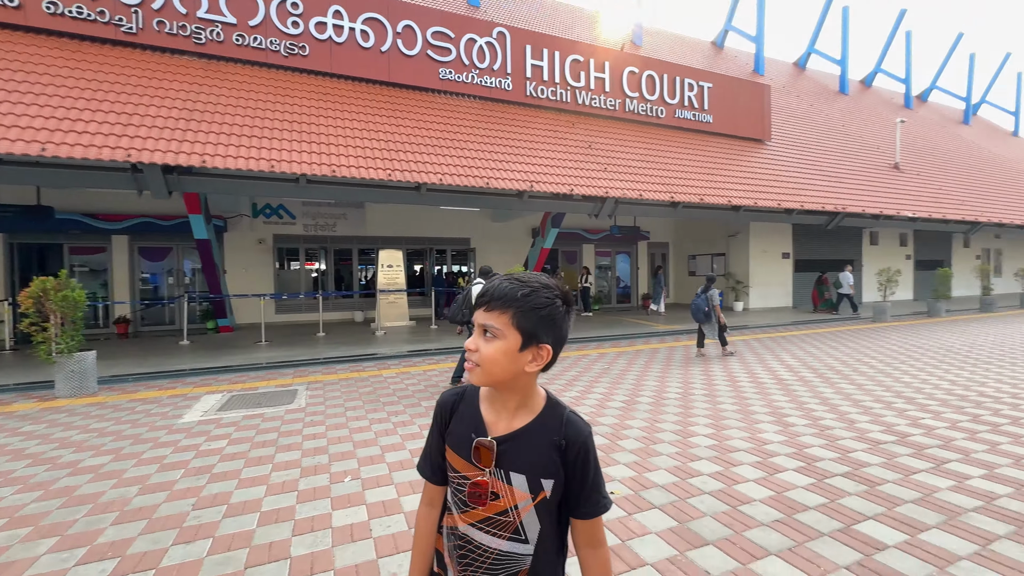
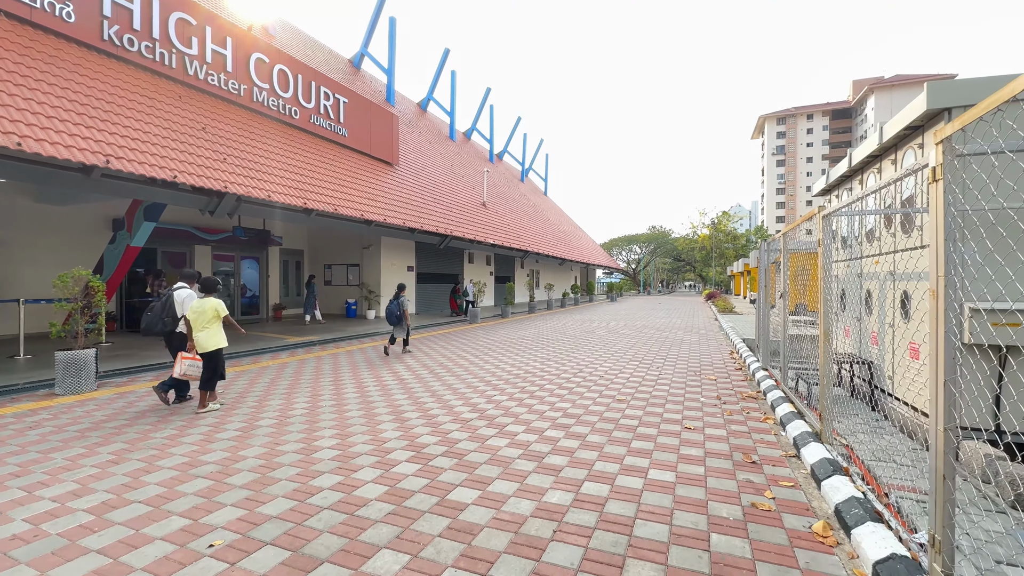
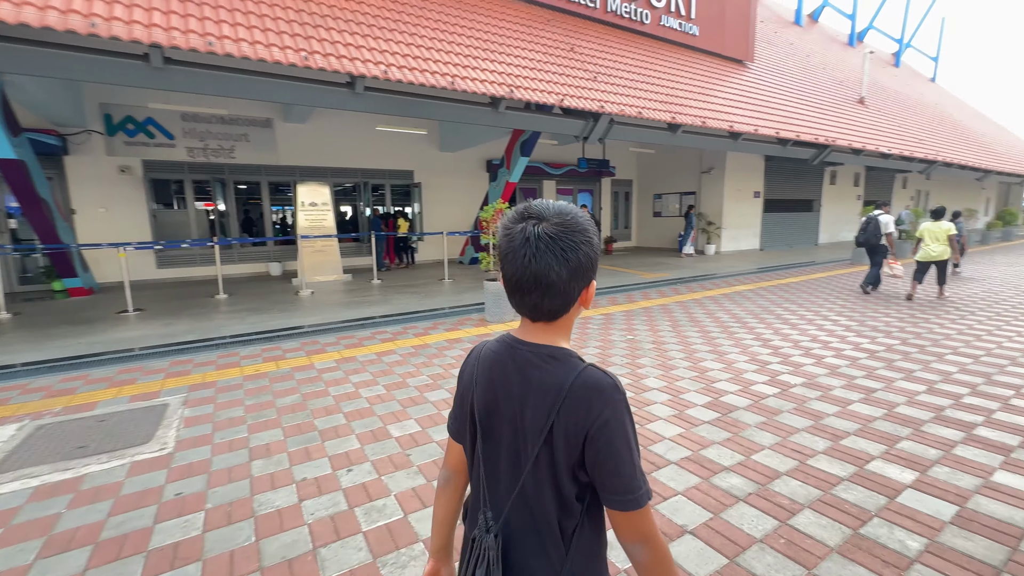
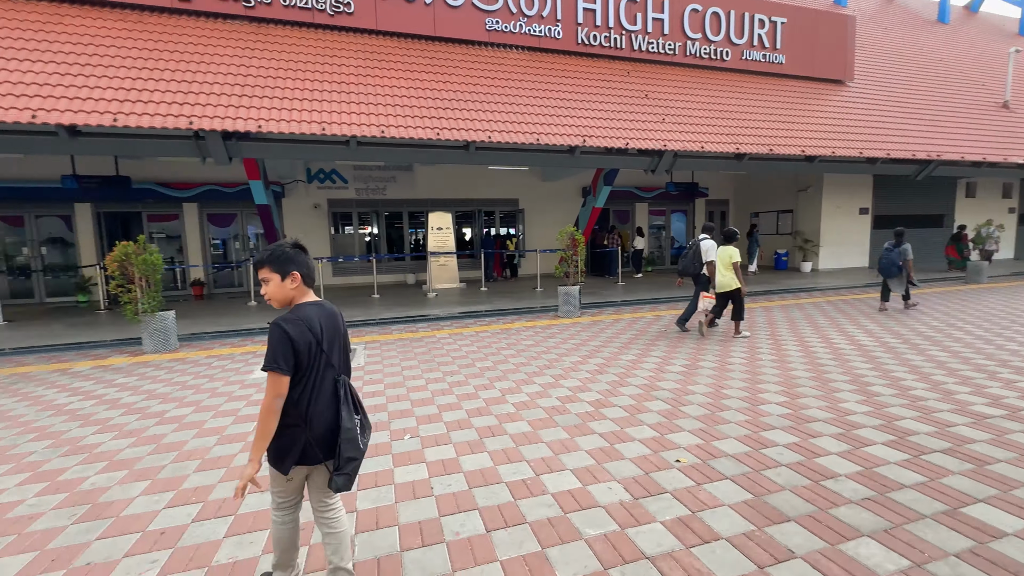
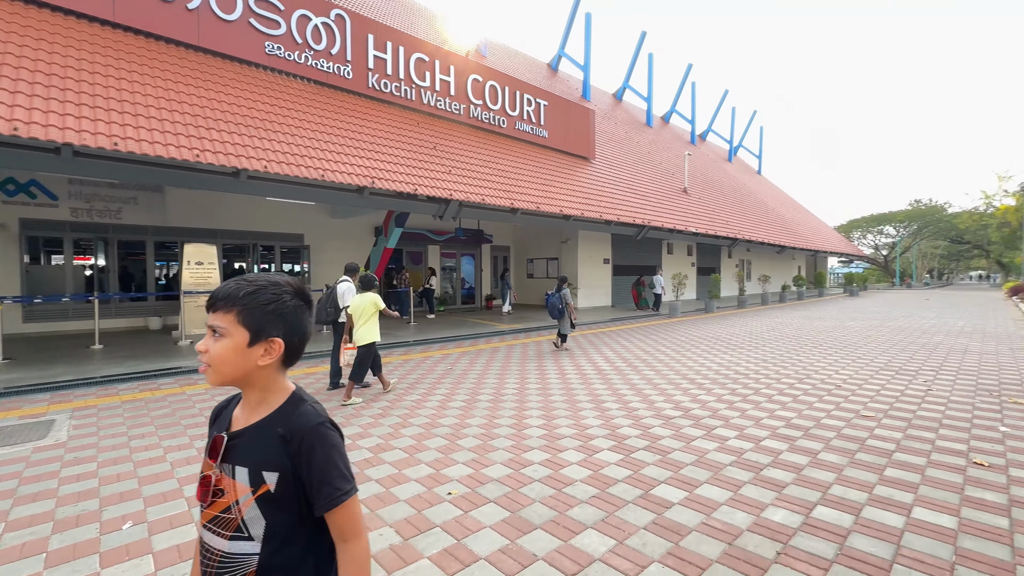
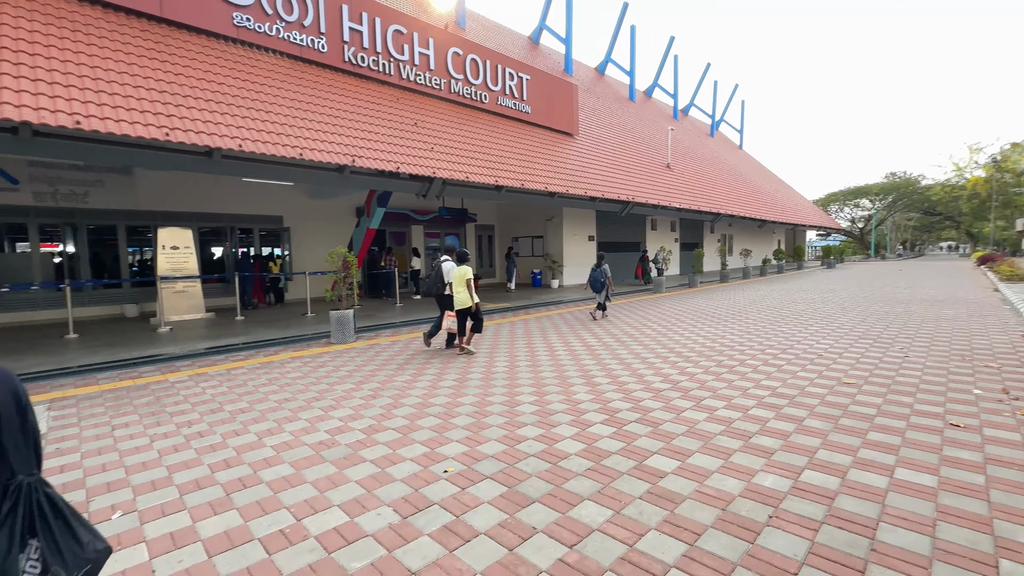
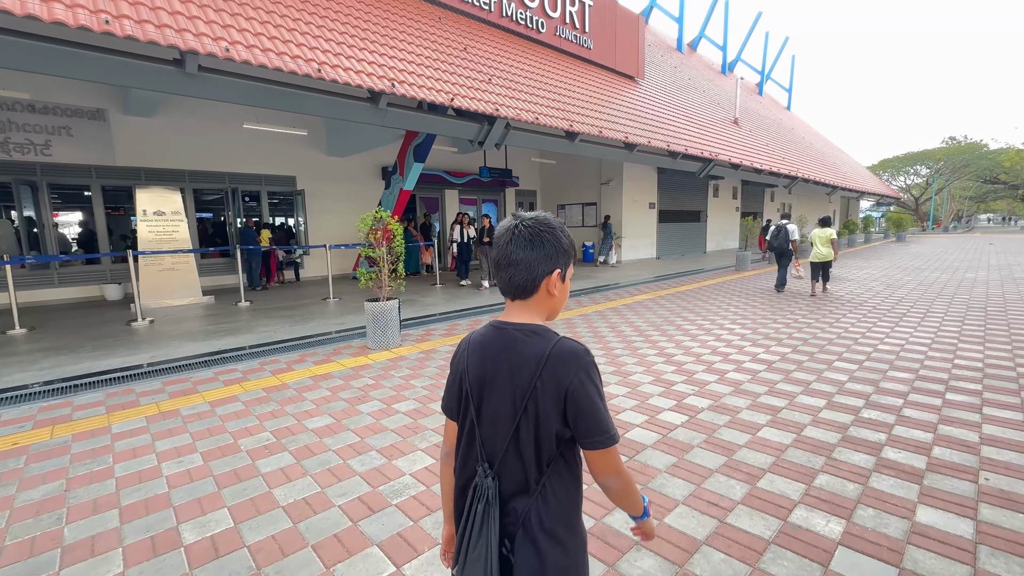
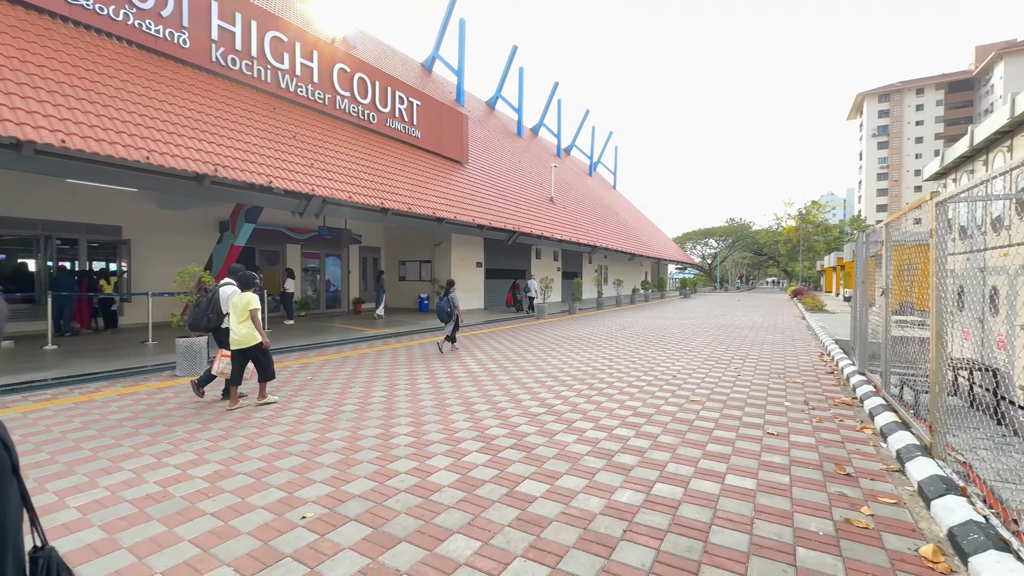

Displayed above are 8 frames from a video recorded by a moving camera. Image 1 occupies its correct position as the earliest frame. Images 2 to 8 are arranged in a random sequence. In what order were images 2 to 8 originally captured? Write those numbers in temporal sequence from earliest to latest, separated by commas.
5, 8, 2, 6, 4, 3, 7
